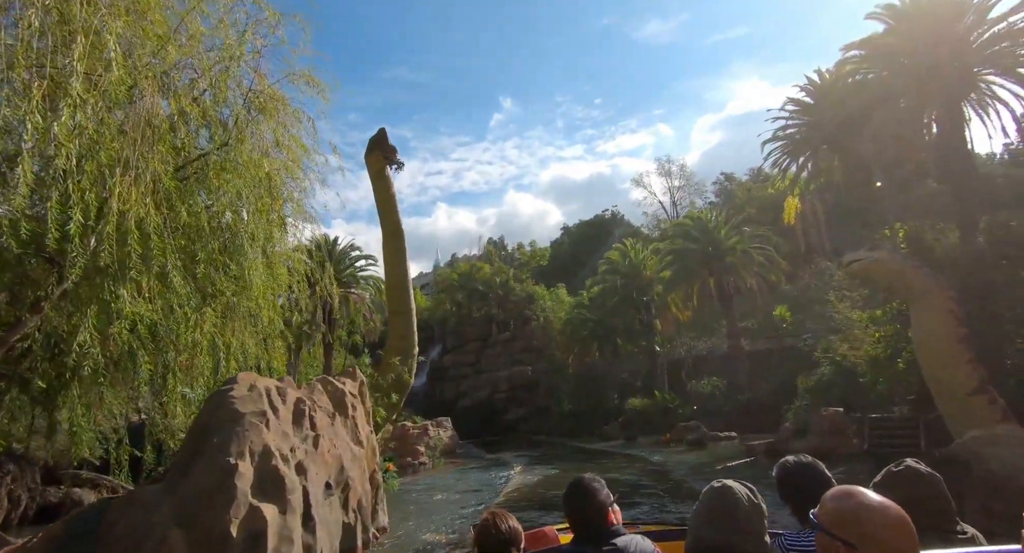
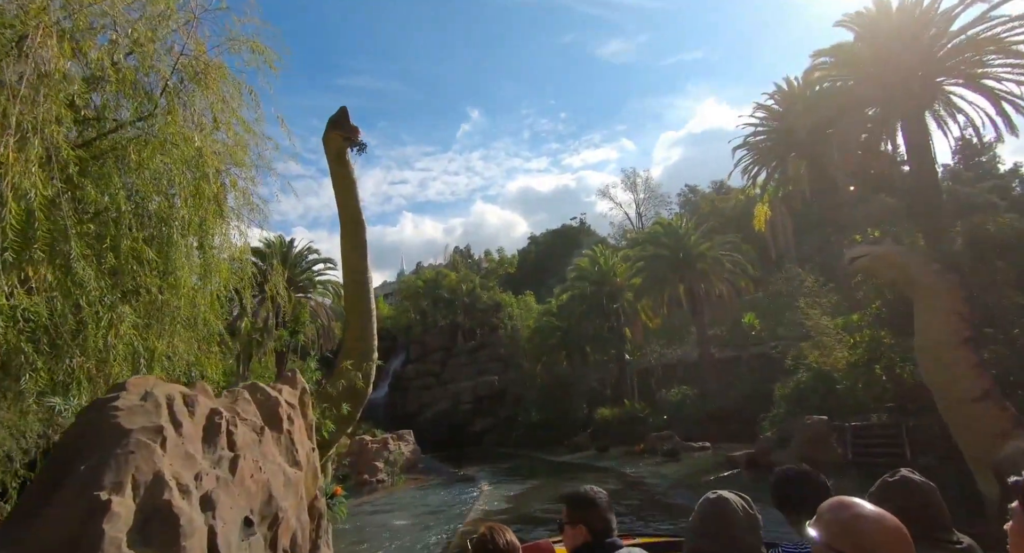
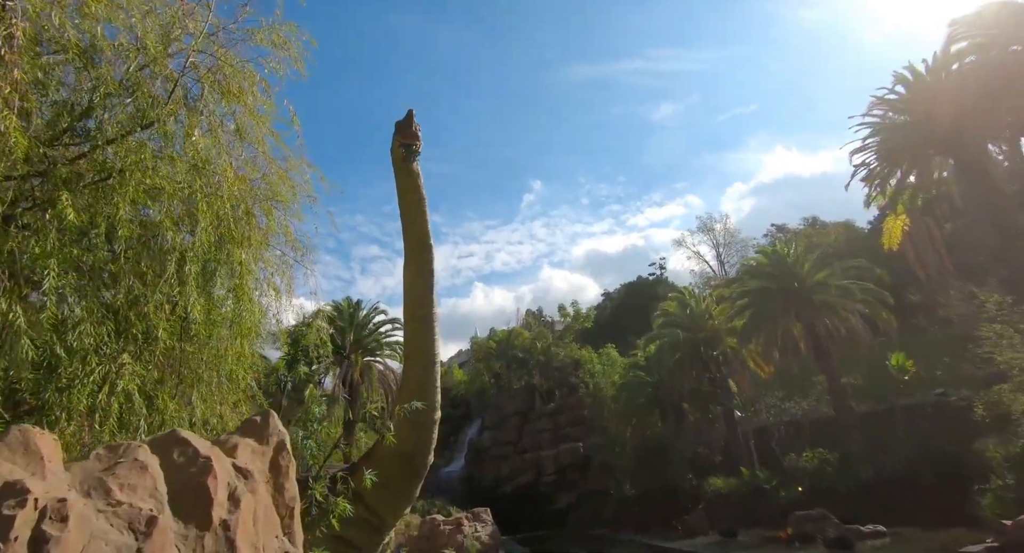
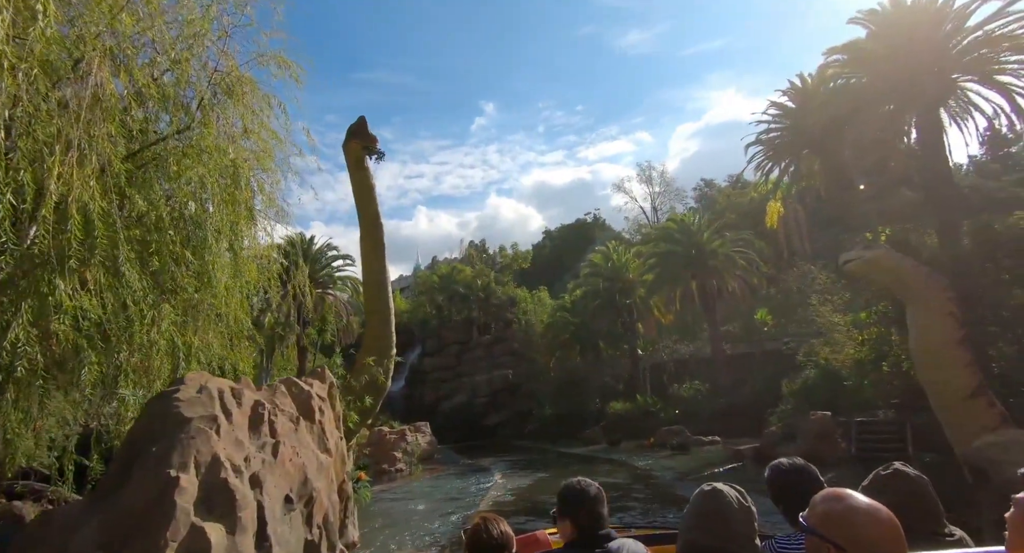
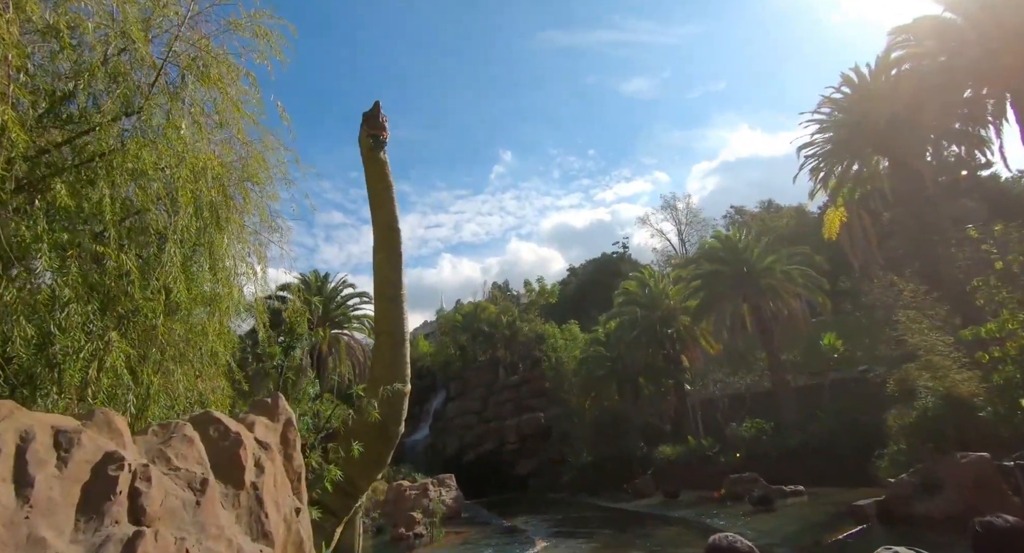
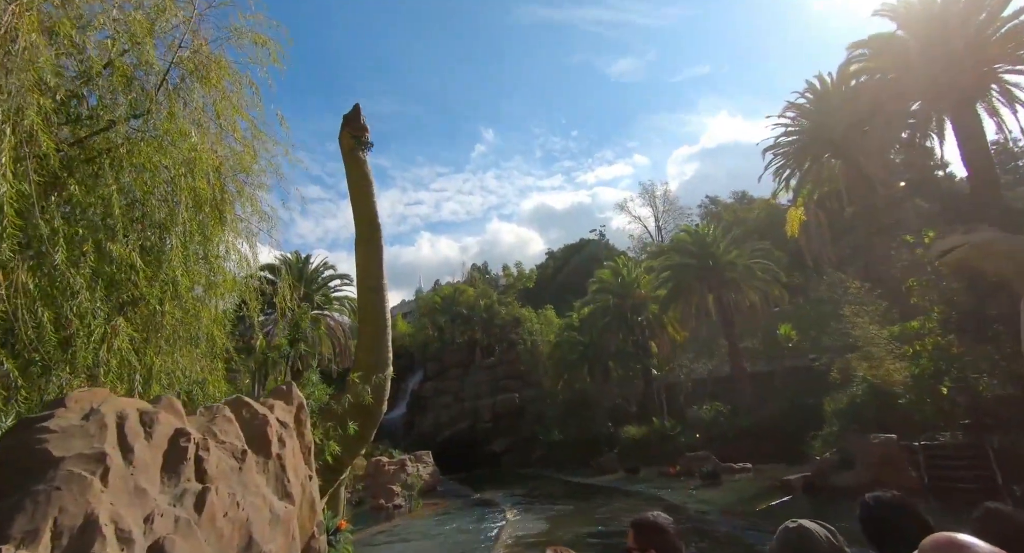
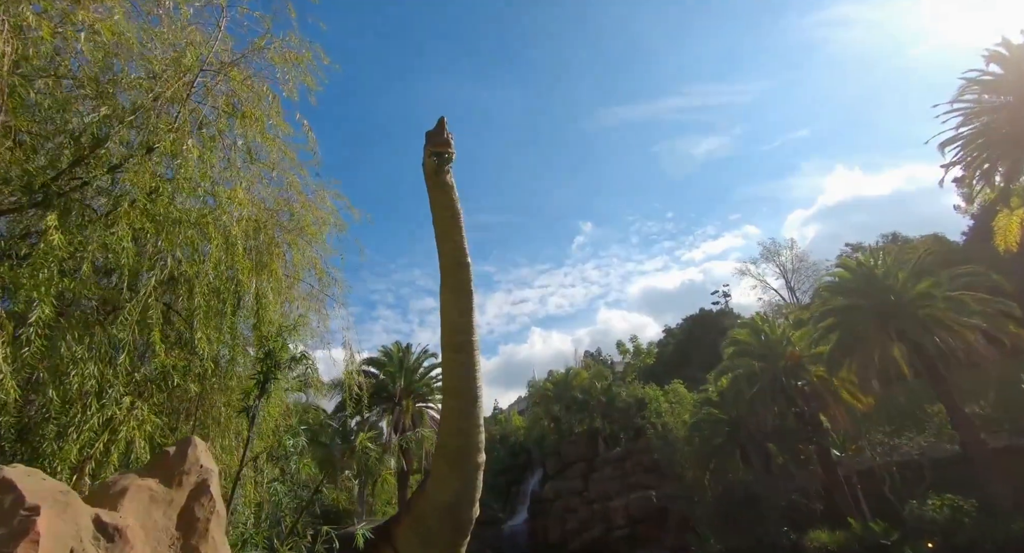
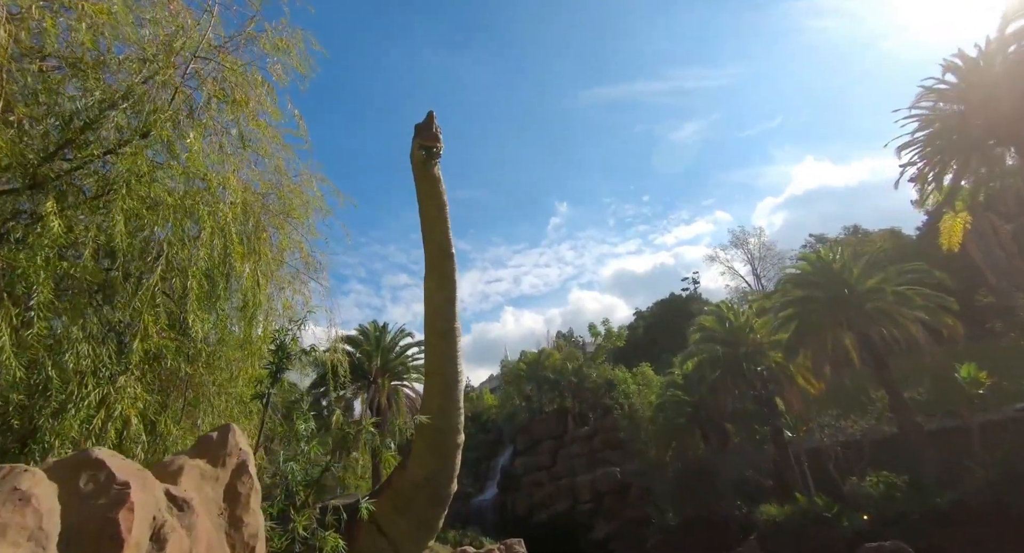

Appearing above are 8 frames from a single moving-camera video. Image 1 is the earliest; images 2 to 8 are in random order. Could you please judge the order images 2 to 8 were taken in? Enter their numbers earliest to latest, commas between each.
4, 2, 6, 5, 3, 8, 7
